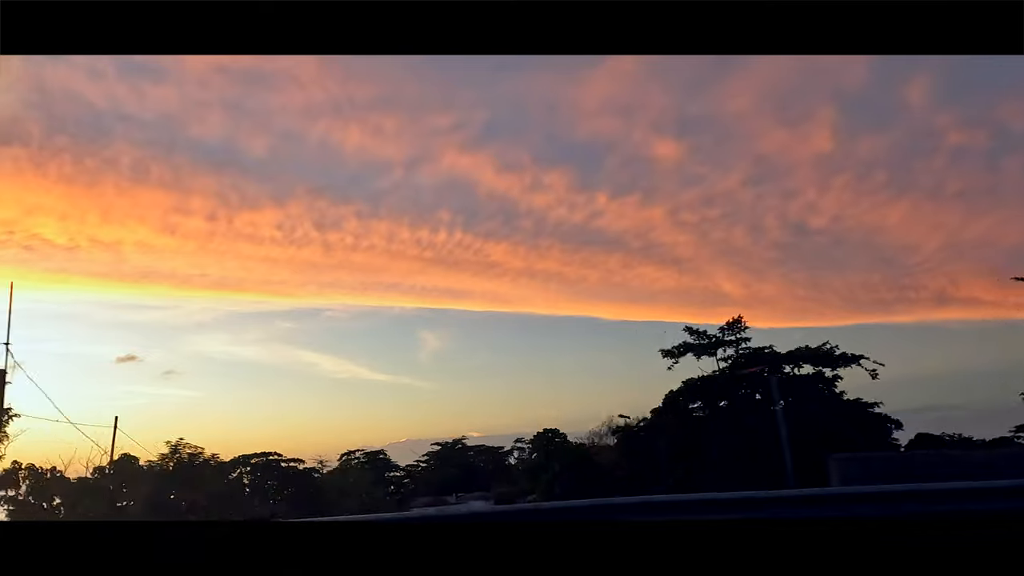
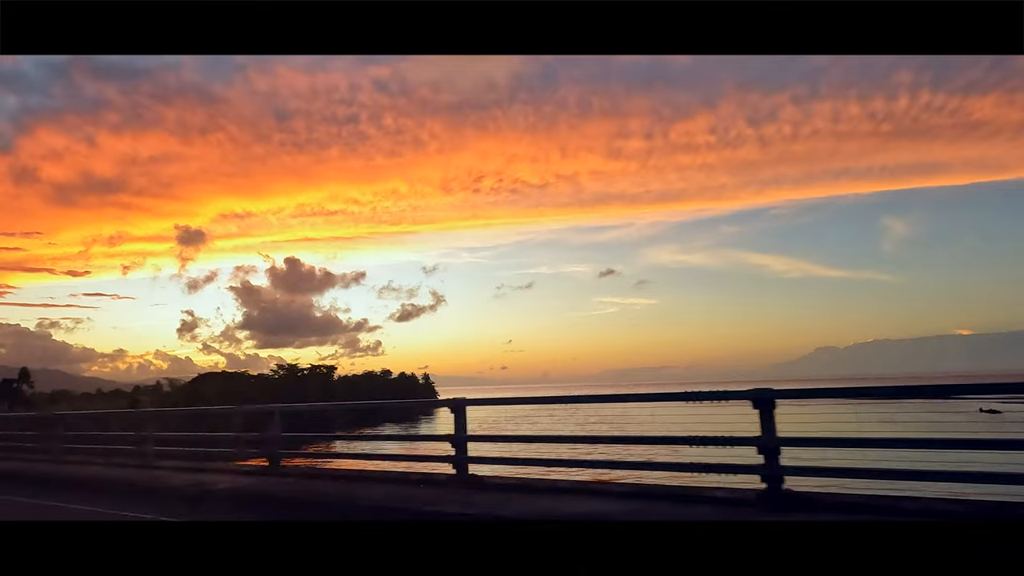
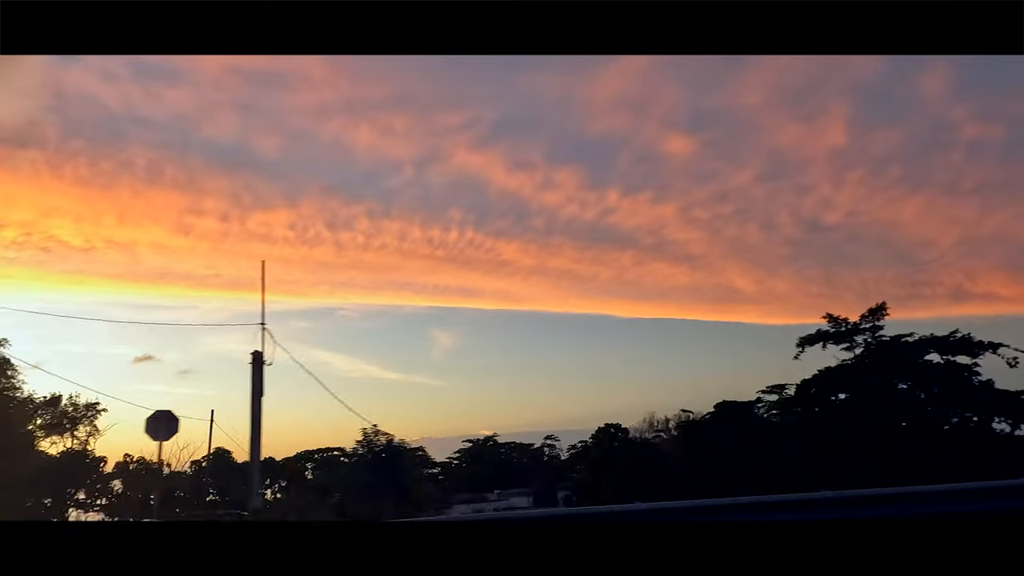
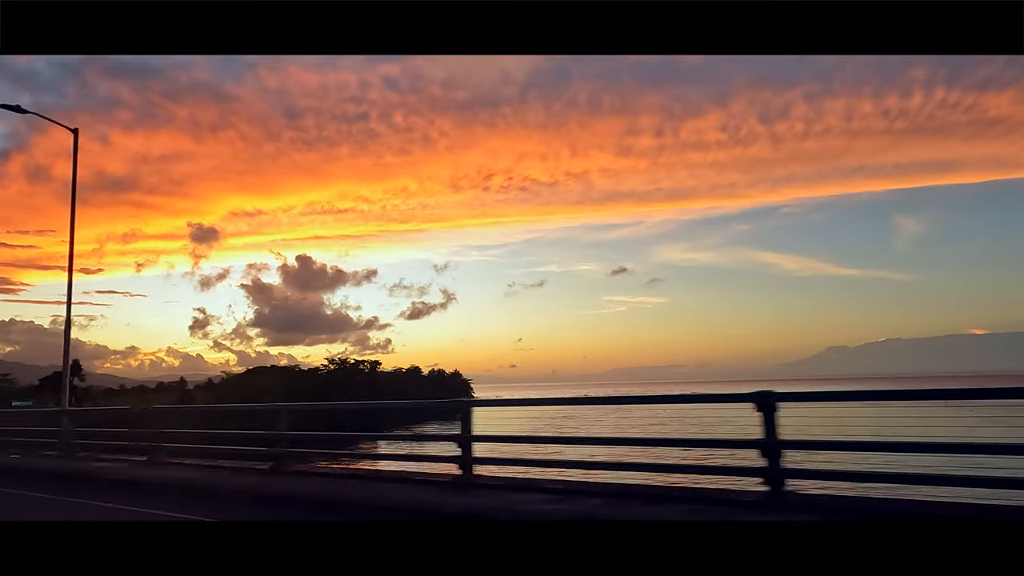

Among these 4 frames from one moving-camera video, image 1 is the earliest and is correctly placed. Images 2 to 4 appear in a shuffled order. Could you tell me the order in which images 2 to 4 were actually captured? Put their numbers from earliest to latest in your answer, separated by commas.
3, 2, 4
